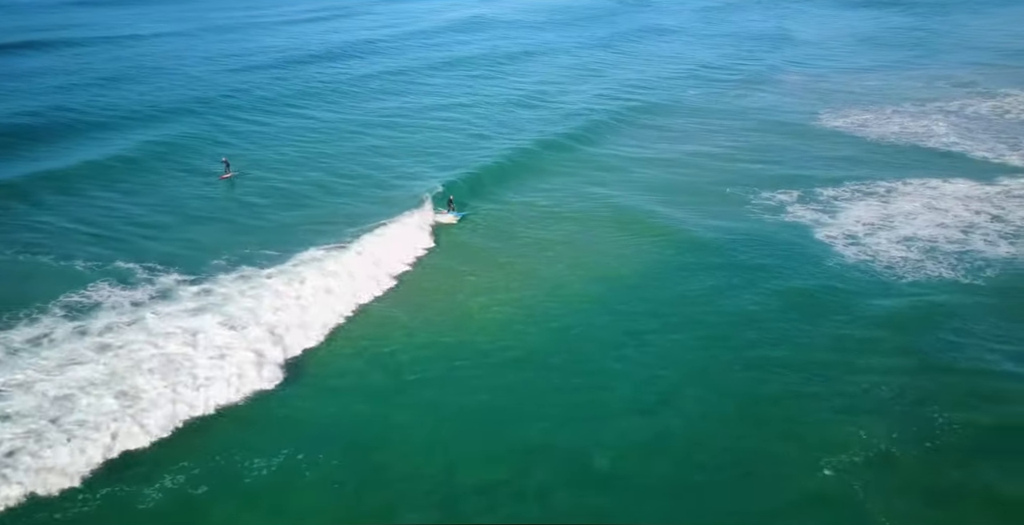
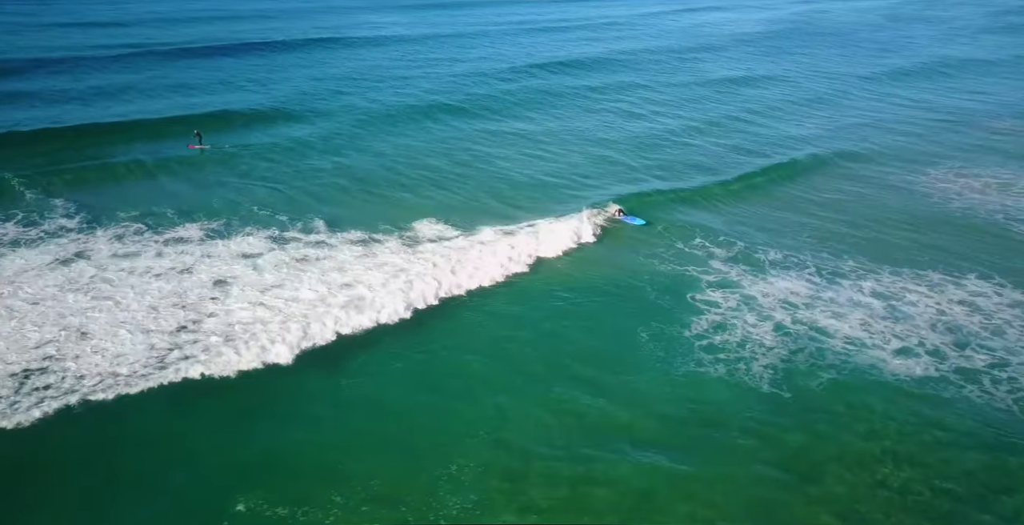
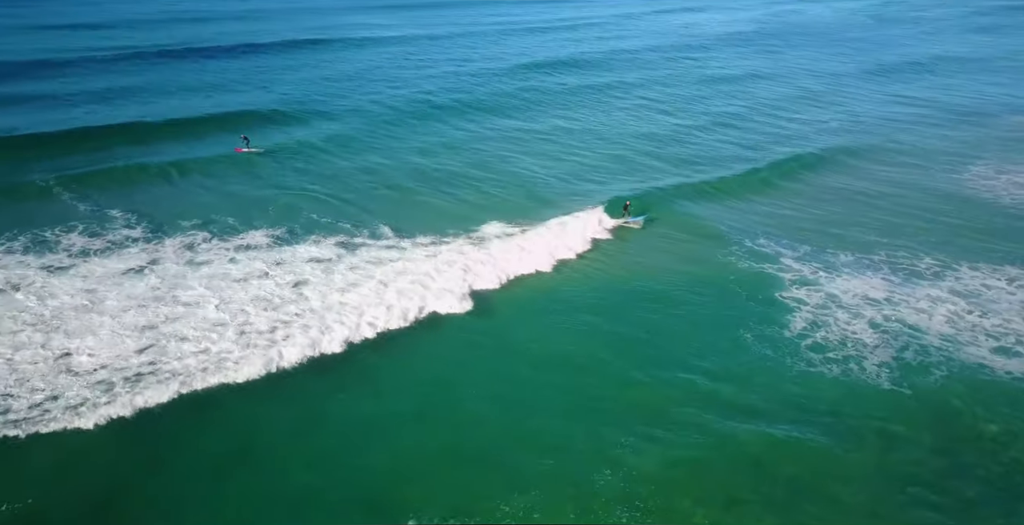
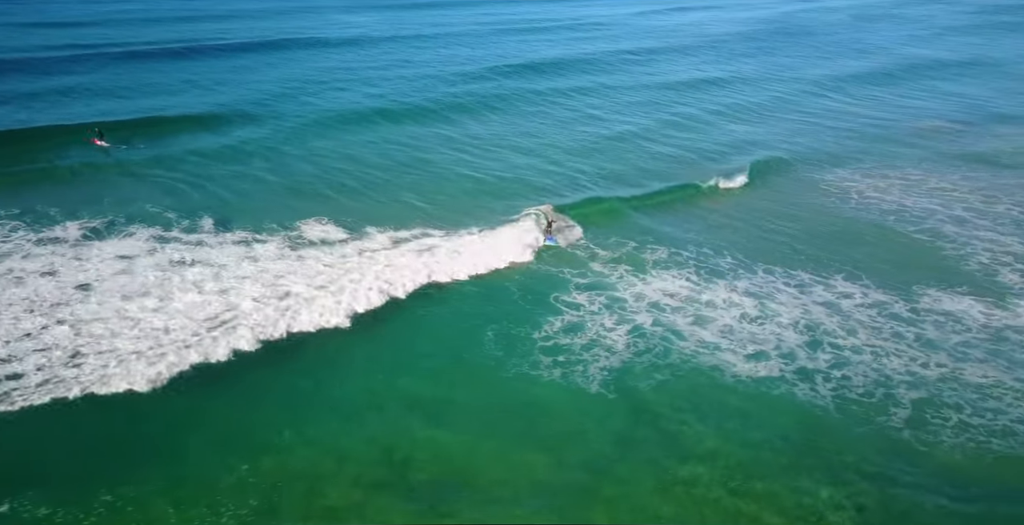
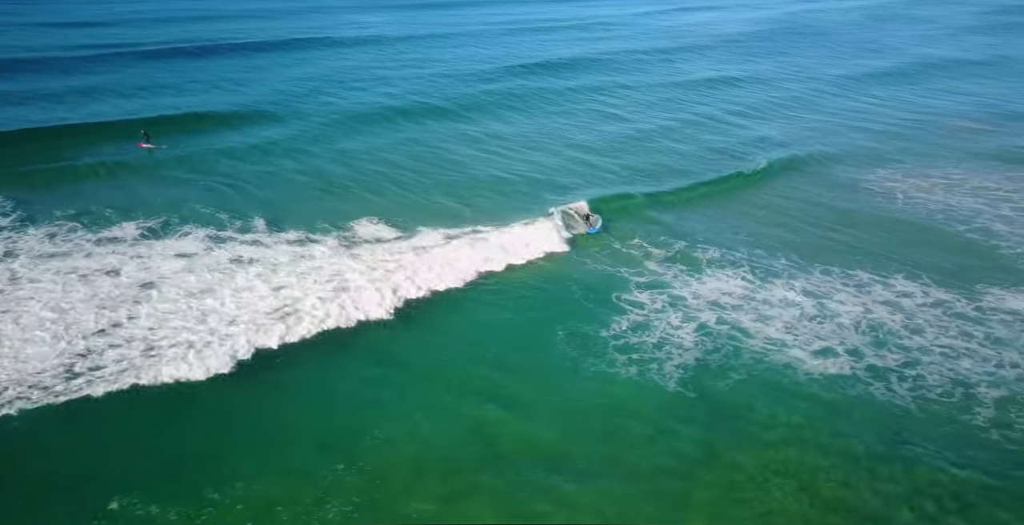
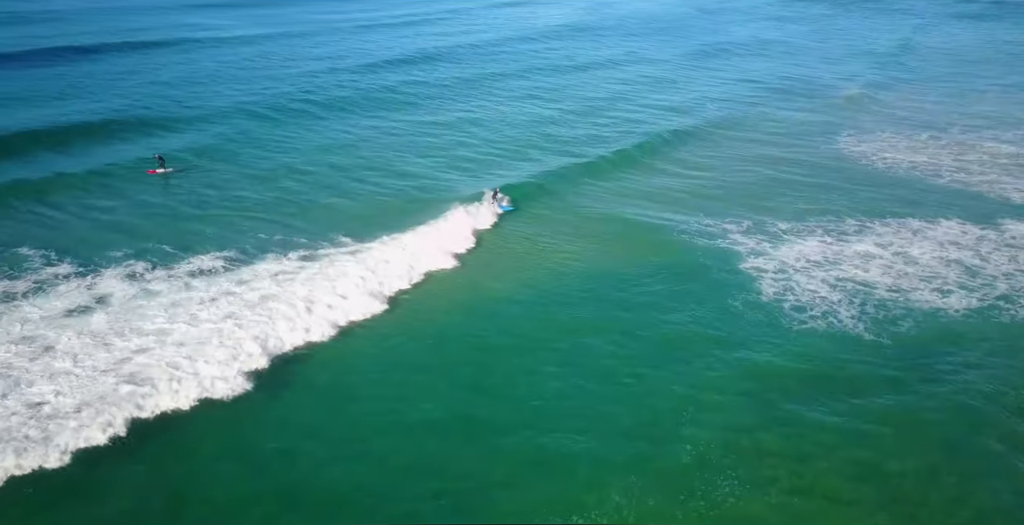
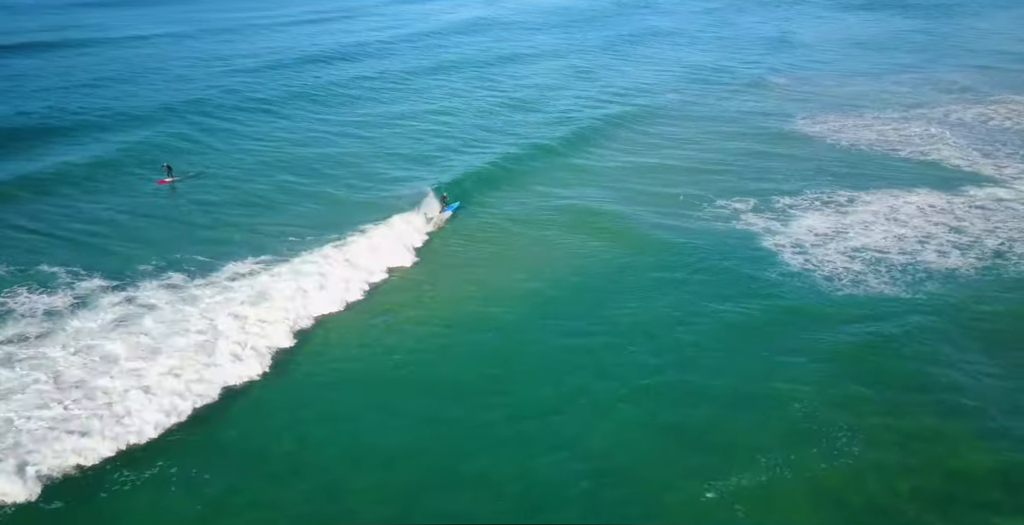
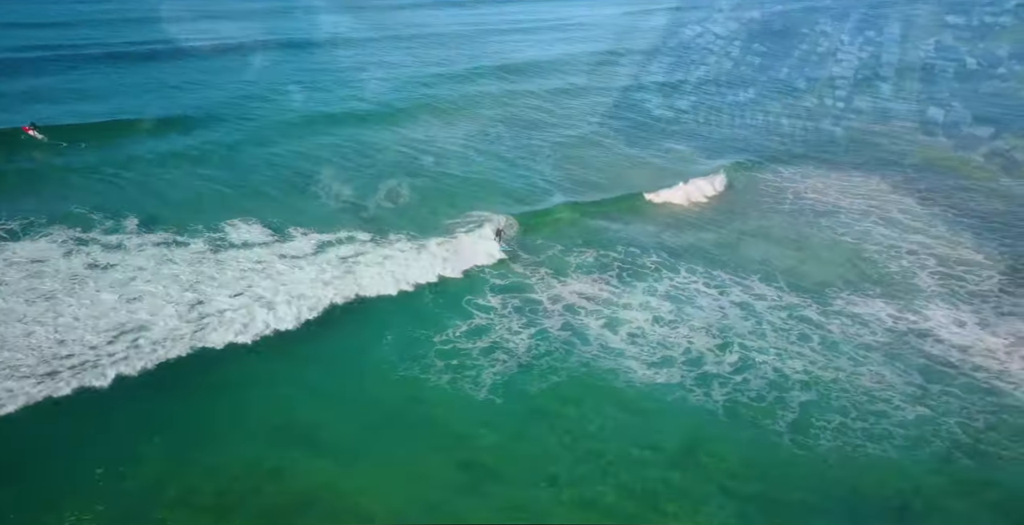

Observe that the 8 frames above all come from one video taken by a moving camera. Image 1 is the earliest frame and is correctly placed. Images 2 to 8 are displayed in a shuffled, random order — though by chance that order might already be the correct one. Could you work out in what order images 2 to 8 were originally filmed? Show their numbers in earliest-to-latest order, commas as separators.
7, 6, 3, 2, 5, 4, 8
